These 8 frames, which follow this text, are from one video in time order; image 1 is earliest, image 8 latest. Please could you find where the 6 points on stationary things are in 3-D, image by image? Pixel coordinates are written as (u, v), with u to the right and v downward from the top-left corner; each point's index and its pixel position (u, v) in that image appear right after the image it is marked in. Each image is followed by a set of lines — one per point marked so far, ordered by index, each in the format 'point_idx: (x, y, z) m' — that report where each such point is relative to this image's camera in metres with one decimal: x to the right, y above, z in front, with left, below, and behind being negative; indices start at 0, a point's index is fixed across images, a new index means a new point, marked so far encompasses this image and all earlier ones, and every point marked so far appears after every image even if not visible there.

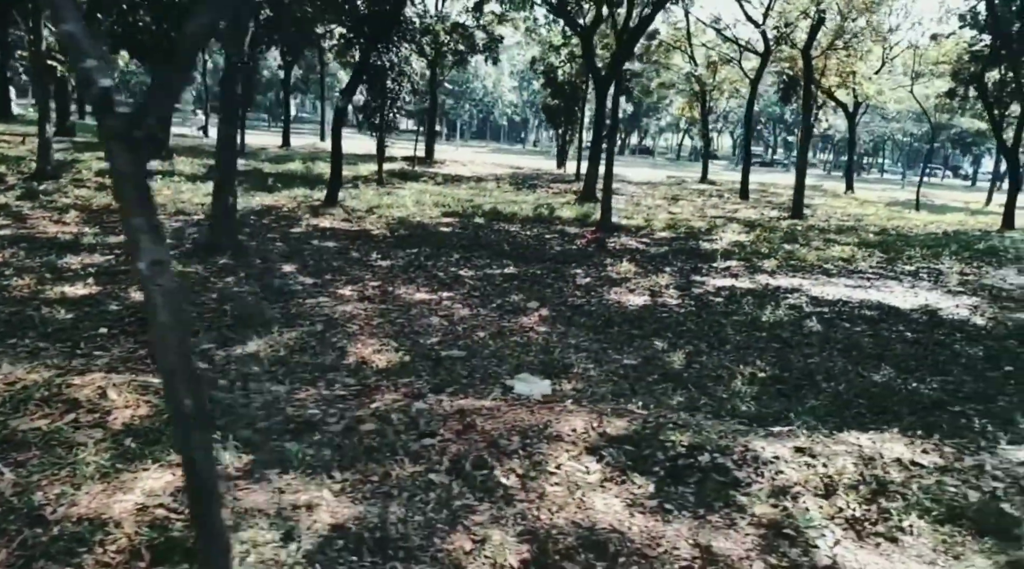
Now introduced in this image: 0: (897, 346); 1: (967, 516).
0: (+4.2, -0.7, +10.3) m
1: (+2.4, -1.2, +4.9) m
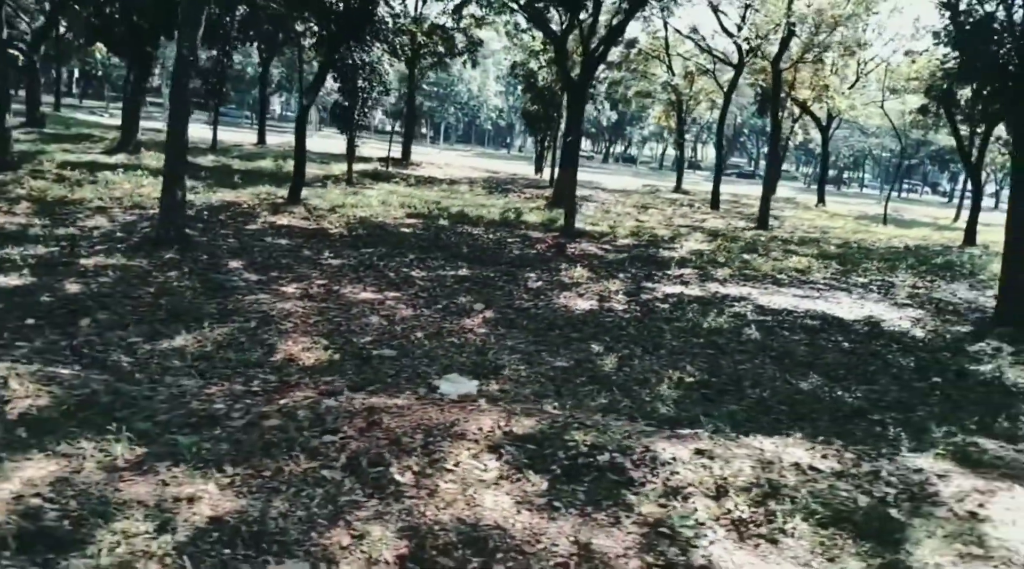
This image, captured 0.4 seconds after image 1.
0: (+3.5, -0.8, +10.4) m
1: (+1.8, -1.2, +5.0) m
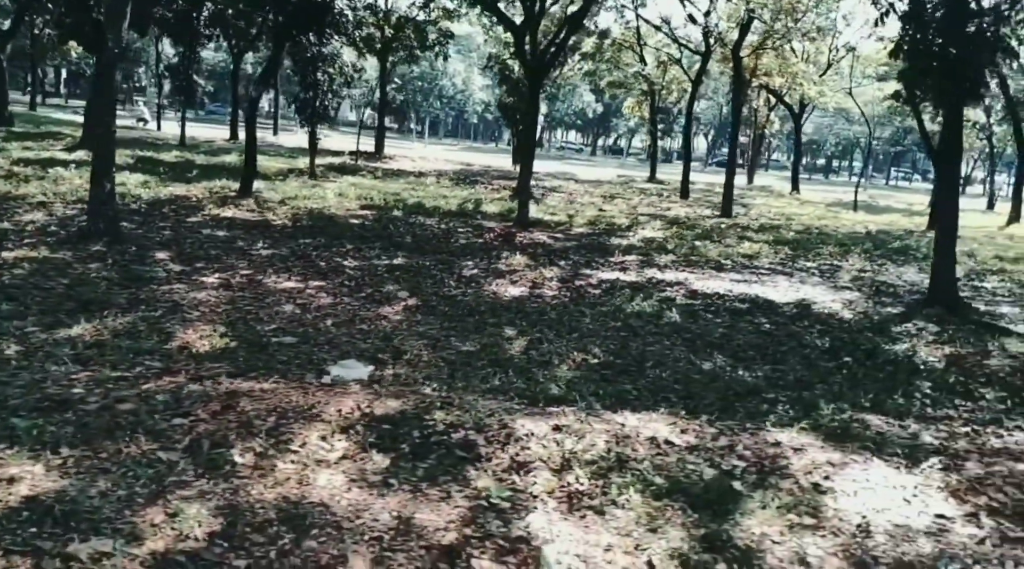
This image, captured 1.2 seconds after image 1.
0: (+2.6, -0.6, +10.5) m
1: (+0.9, -1.1, +5.0) m
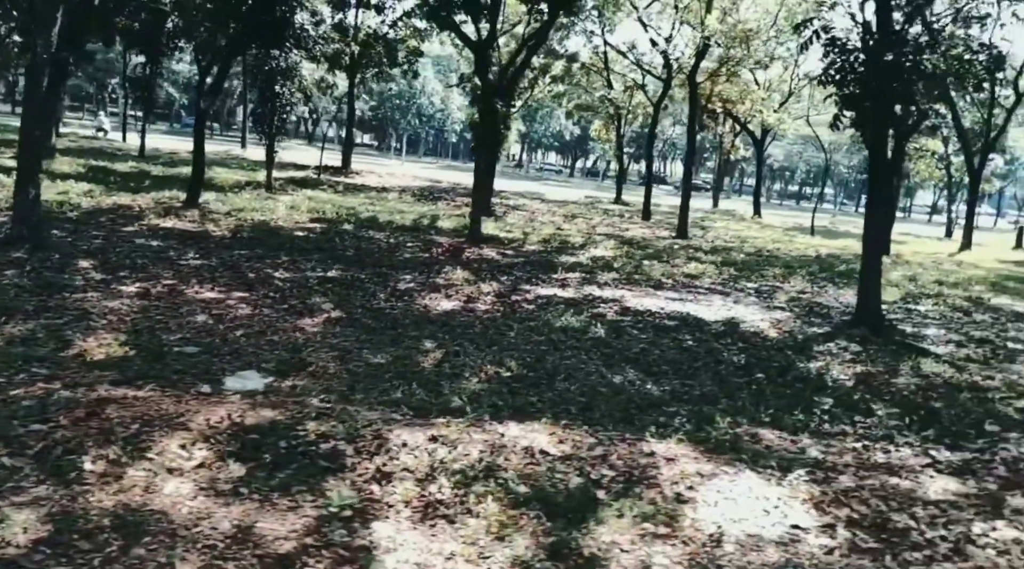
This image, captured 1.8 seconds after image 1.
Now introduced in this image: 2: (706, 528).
0: (+1.7, -0.8, +10.5) m
1: (+0.2, -1.2, +5.0) m
2: (+1.0, -1.3, +4.9) m
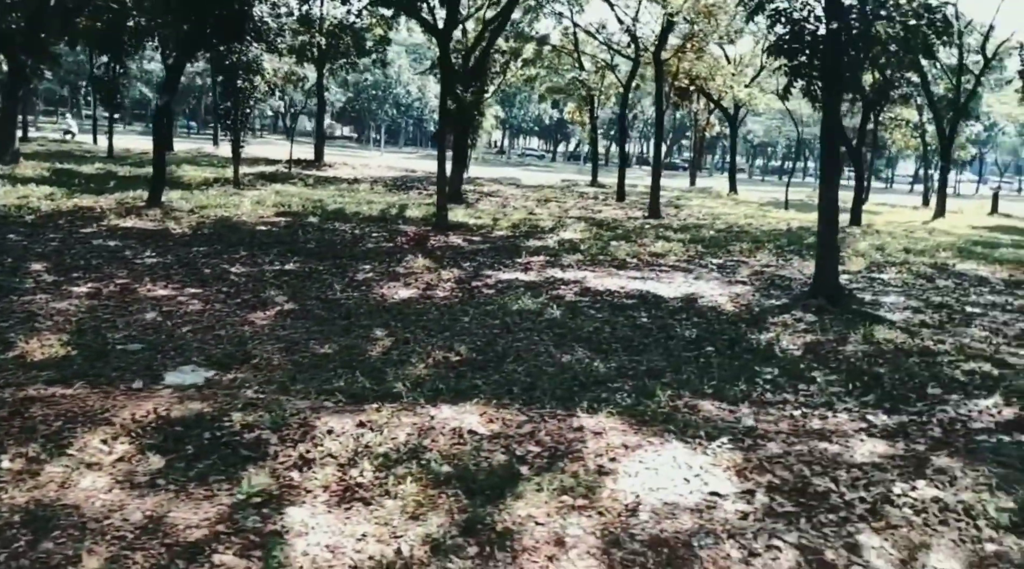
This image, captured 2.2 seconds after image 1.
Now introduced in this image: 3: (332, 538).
0: (+1.2, -0.6, +10.6) m
1: (-0.2, -1.1, +5.0) m
2: (+0.6, -1.1, +5.0) m
3: (-0.8, -1.2, +4.3) m
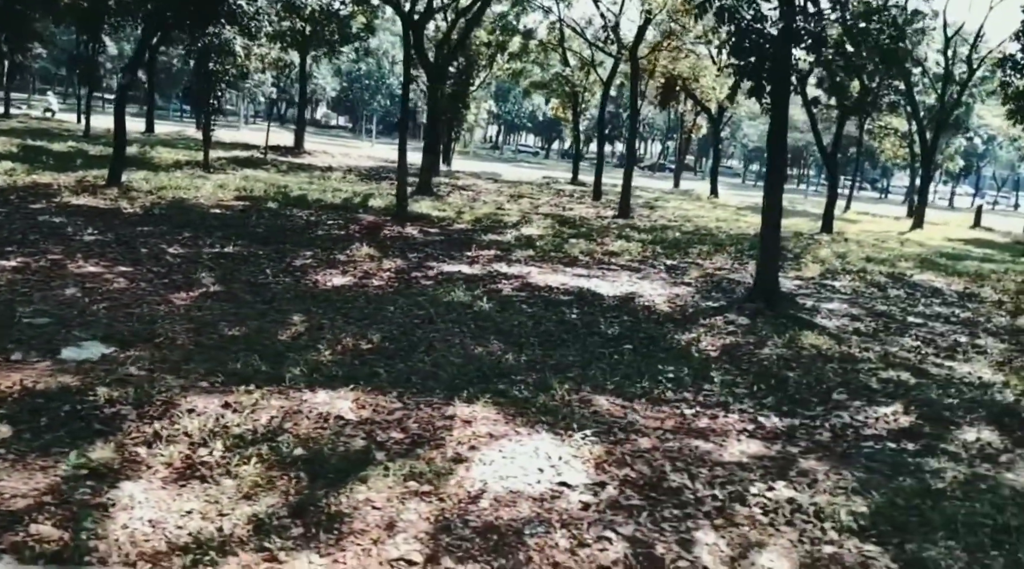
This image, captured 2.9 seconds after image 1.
0: (+0.3, -0.5, +10.6) m
1: (-1.1, -1.0, +5.0) m
2: (-0.2, -1.1, +5.0) m
3: (-1.6, -1.1, +4.3) m
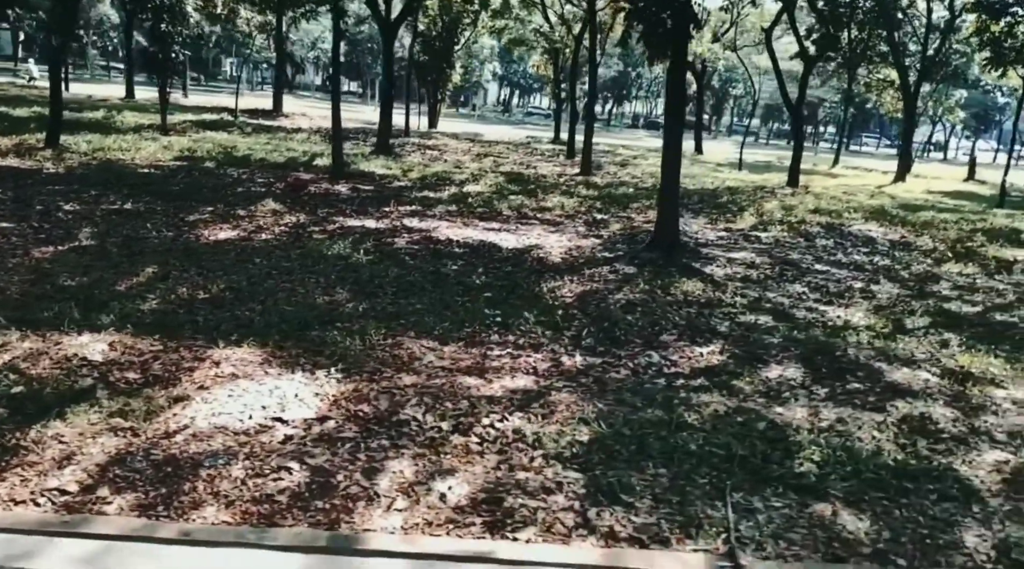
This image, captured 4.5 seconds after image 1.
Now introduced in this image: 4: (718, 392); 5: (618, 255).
0: (-1.2, +0.1, +10.6) m
1: (-2.6, -0.6, +5.0) m
2: (-1.8, -0.7, +5.0) m
3: (-3.2, -0.8, +4.4) m
4: (+1.4, -0.7, +6.5) m
5: (+1.5, +0.4, +13.6) m
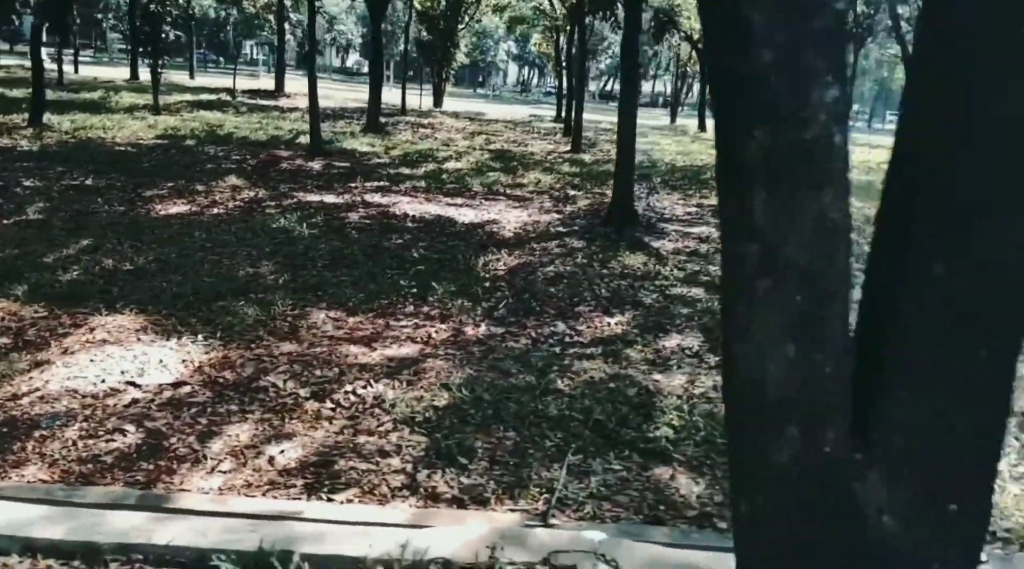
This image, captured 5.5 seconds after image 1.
0: (-2.0, +0.4, +10.6) m
1: (-3.5, -0.4, +5.1) m
2: (-2.6, -0.6, +5.1) m
3: (-4.1, -0.6, +4.5) m
4: (+0.6, -0.5, +6.5) m
5: (+0.9, +0.8, +13.6) m
